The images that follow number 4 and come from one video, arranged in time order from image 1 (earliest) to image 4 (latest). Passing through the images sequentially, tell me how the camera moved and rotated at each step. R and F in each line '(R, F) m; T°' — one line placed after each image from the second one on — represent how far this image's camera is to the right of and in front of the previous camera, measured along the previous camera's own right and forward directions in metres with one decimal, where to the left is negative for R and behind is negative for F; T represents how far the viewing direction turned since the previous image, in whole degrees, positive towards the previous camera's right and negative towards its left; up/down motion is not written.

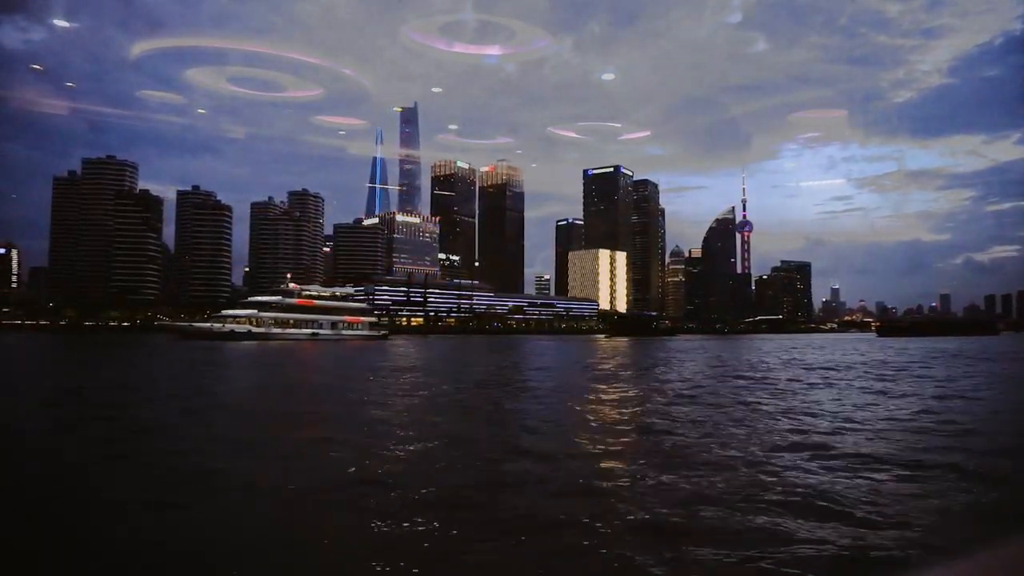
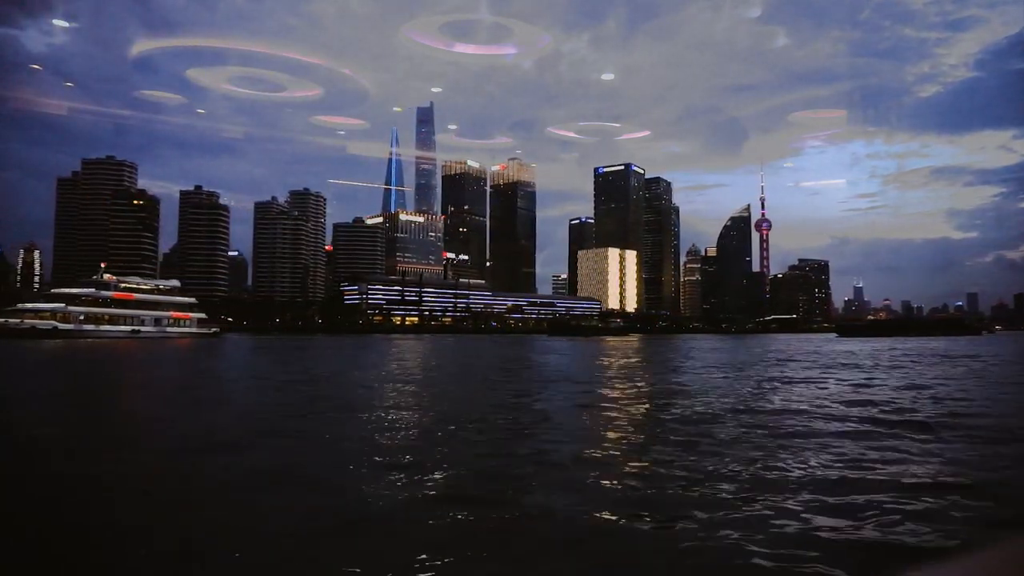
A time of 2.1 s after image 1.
(+0.8, +0.3) m; -2°
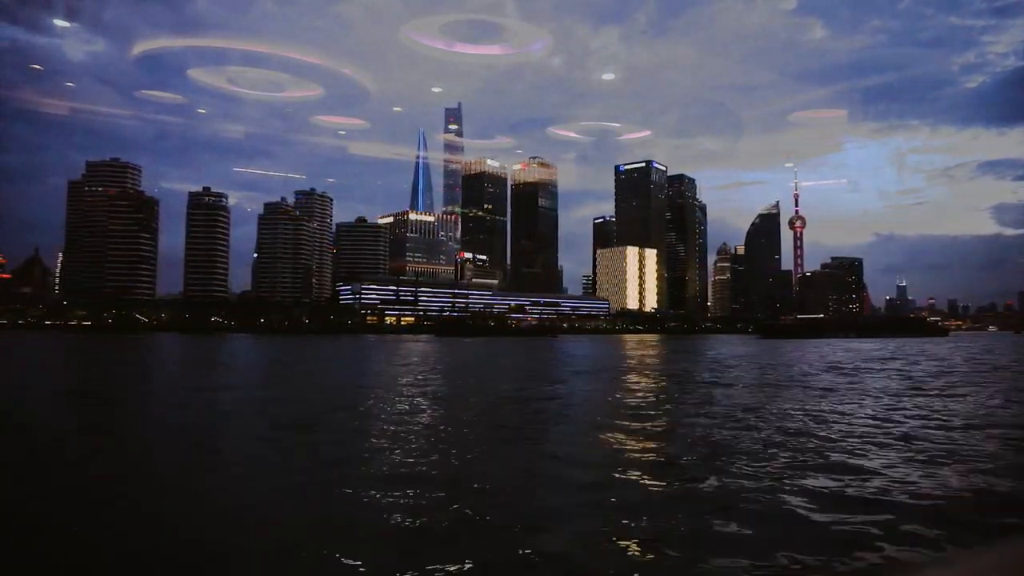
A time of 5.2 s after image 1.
(+1.2, +0.5) m; -3°
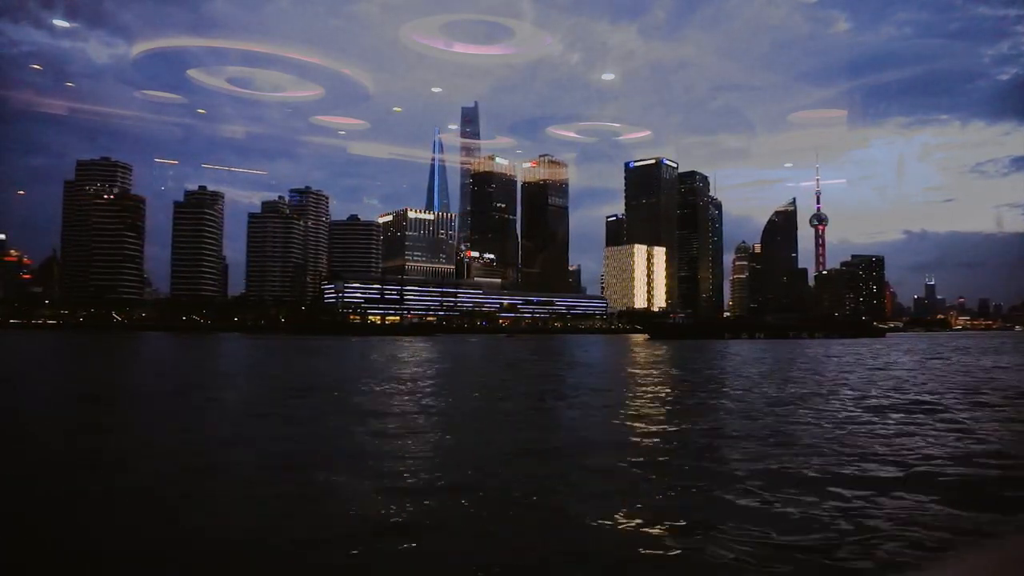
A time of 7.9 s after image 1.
(+1.1, +0.5) m; -2°
